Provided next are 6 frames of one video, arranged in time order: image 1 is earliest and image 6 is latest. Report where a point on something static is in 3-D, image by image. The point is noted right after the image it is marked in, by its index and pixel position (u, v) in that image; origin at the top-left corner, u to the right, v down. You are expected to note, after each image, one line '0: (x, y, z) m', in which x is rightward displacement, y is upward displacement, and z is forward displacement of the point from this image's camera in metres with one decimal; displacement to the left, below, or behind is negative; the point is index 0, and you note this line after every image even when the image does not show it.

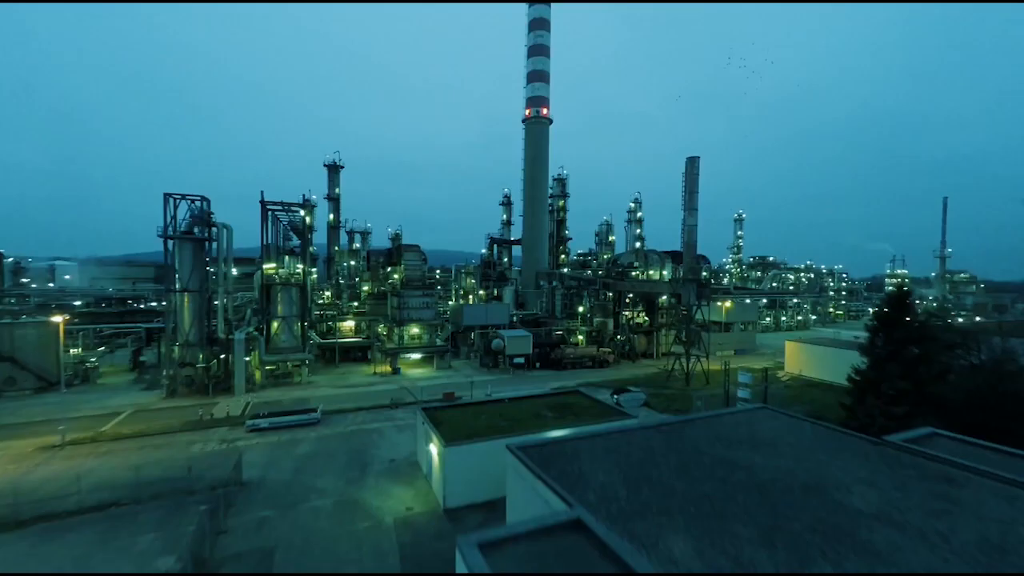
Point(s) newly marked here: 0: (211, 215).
0: (-14.0, +3.4, +19.5) m
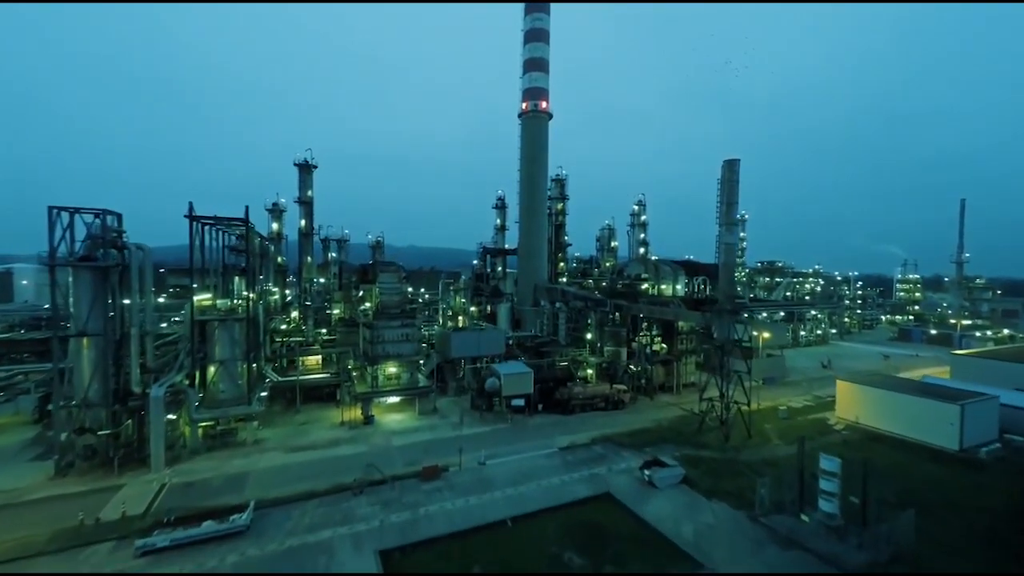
0: (-14.0, +2.0, +15.1) m
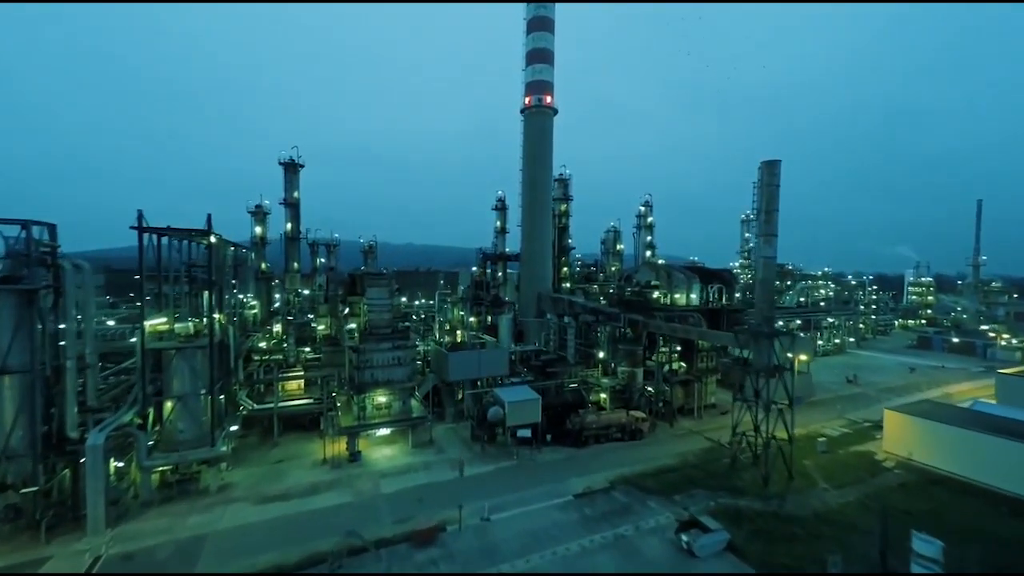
0: (-13.7, +1.2, +12.6) m
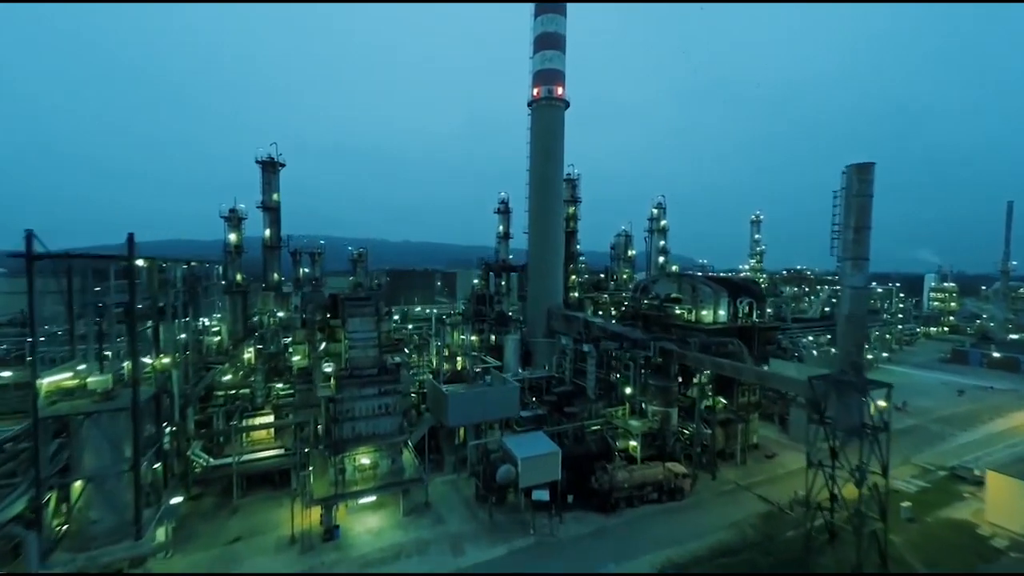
0: (-13.2, +0.1, +9.1) m
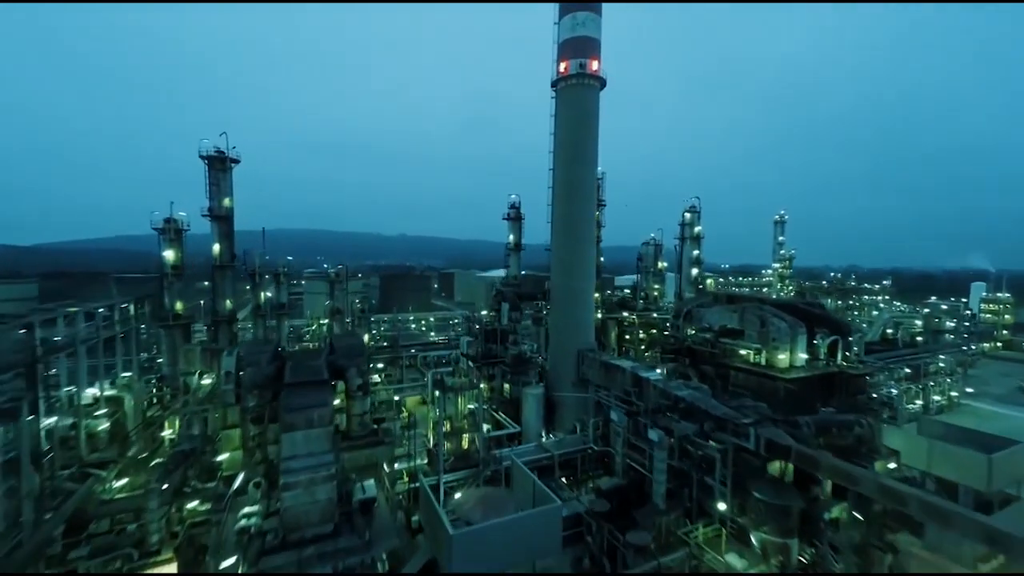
0: (-12.1, -1.9, +2.7) m
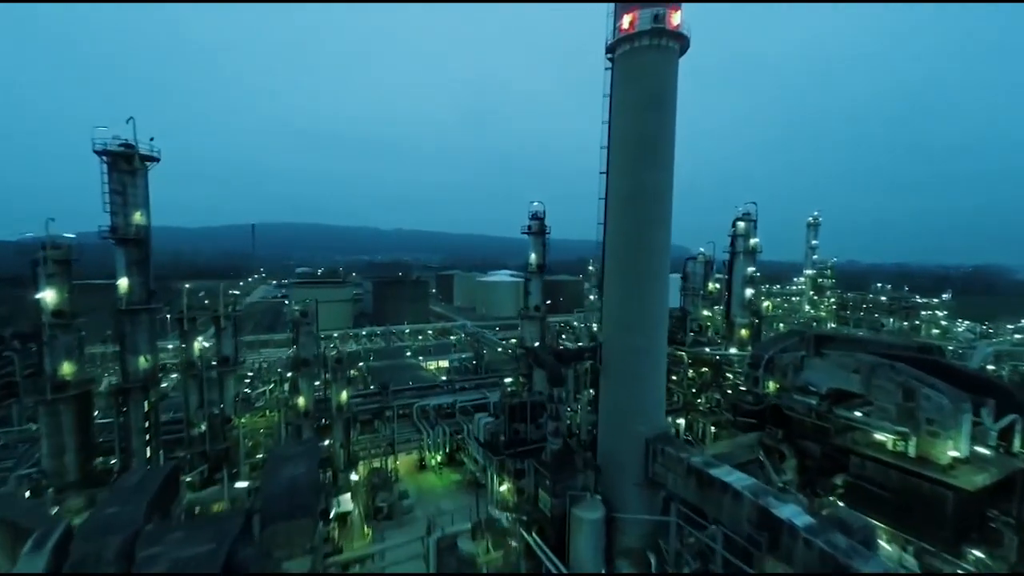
0: (-10.6, -4.2, -4.3) m
